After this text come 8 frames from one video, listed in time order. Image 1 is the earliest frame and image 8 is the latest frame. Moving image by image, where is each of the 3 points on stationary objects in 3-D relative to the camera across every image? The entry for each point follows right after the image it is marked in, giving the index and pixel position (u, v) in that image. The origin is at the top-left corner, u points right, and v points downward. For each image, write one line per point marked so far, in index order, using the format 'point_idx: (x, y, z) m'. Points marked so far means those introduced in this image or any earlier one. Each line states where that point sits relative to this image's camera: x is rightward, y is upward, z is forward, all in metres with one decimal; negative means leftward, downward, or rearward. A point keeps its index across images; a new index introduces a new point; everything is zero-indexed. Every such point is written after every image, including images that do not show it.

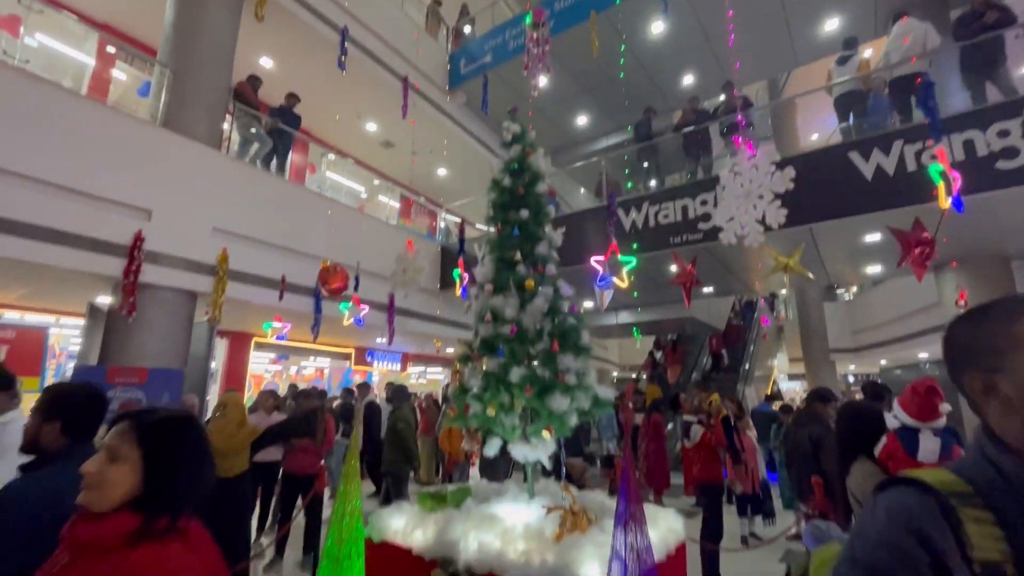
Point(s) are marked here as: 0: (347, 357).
0: (-3.4, -1.4, +9.7) m
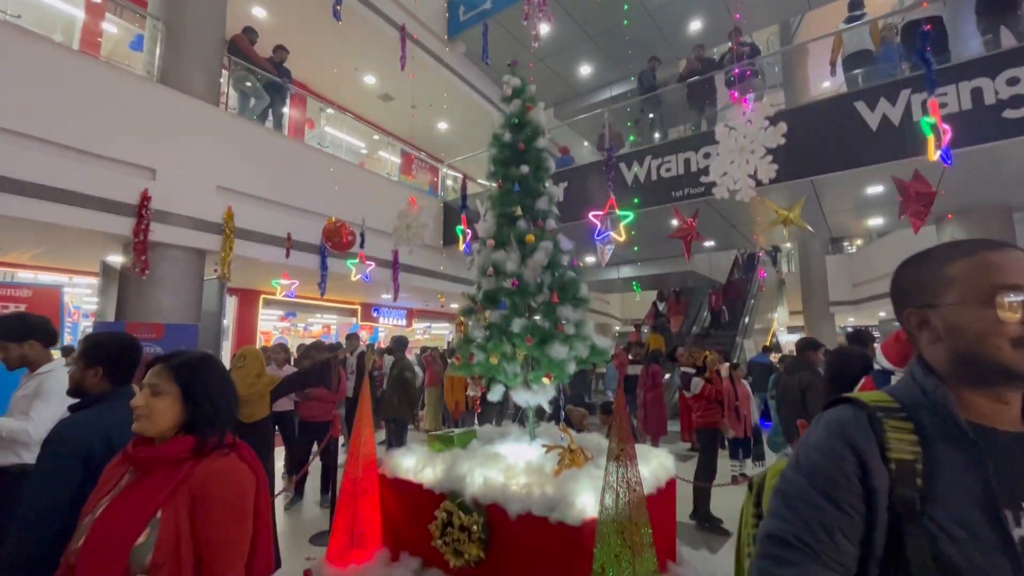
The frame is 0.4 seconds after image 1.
0: (-3.3, -0.5, +9.9) m
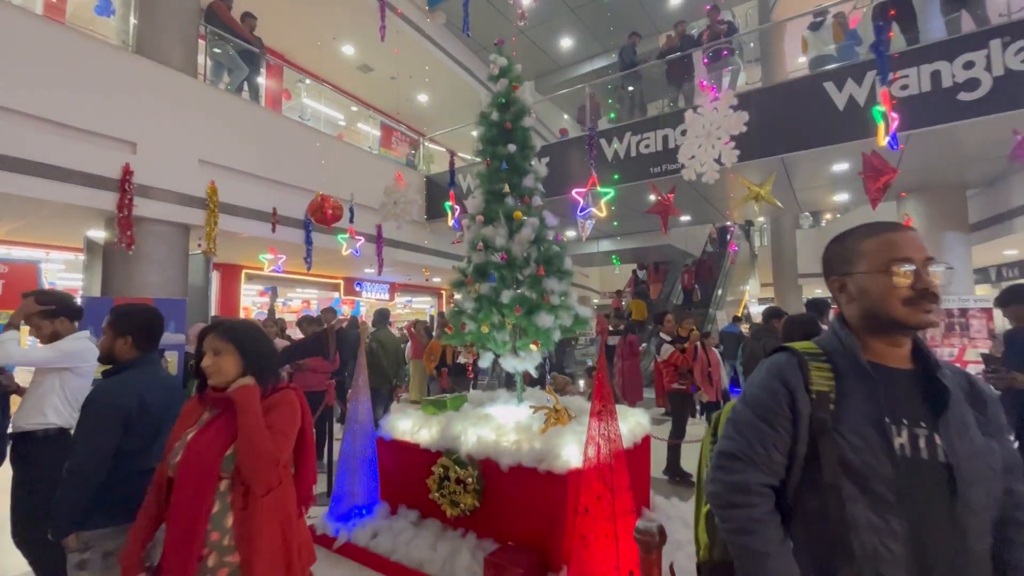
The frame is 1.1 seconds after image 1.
0: (-3.7, 0.0, +10.0) m
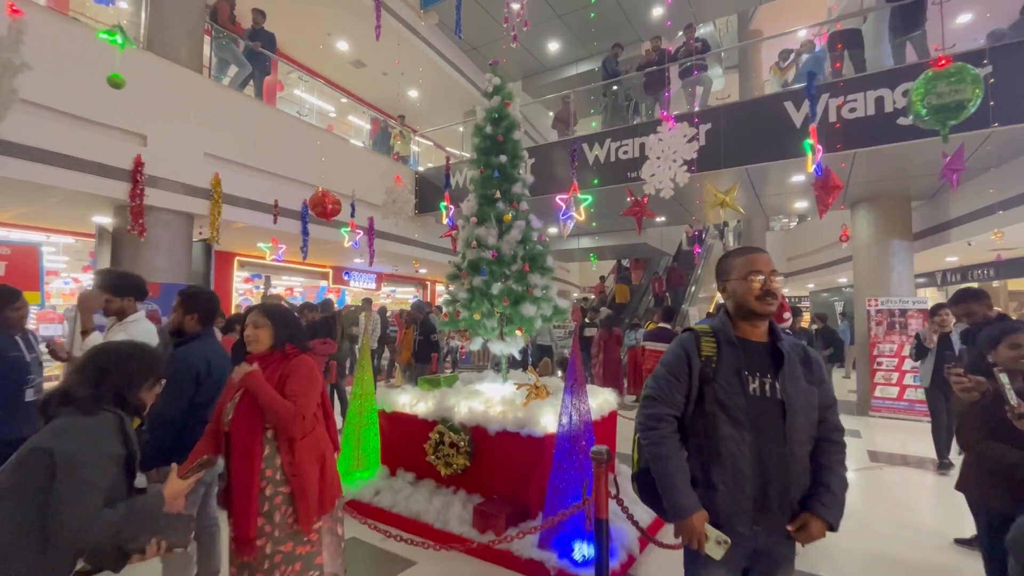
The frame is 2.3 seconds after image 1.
0: (-4.0, +0.3, +10.3) m
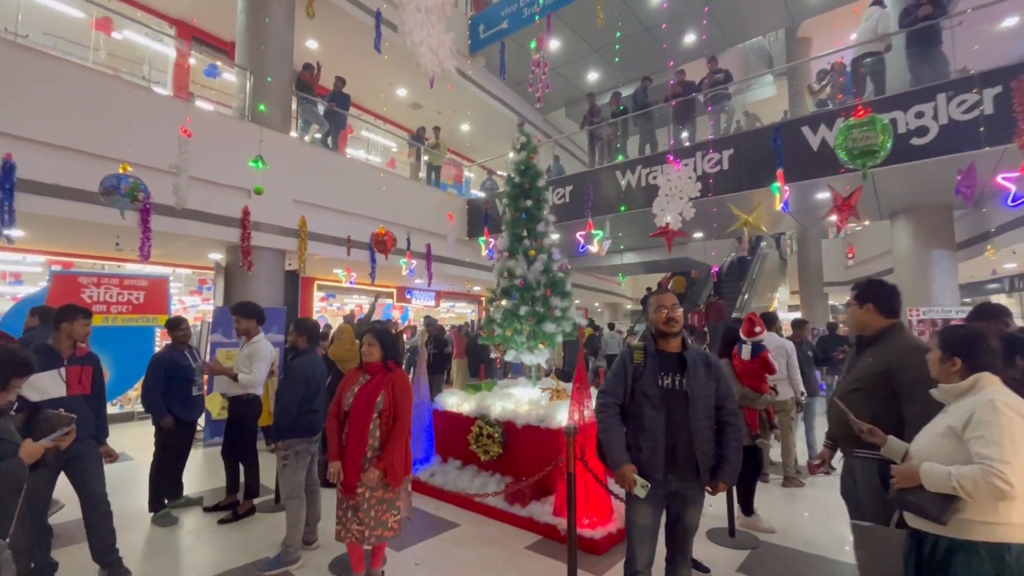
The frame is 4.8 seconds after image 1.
0: (-2.9, -0.2, +11.5) m
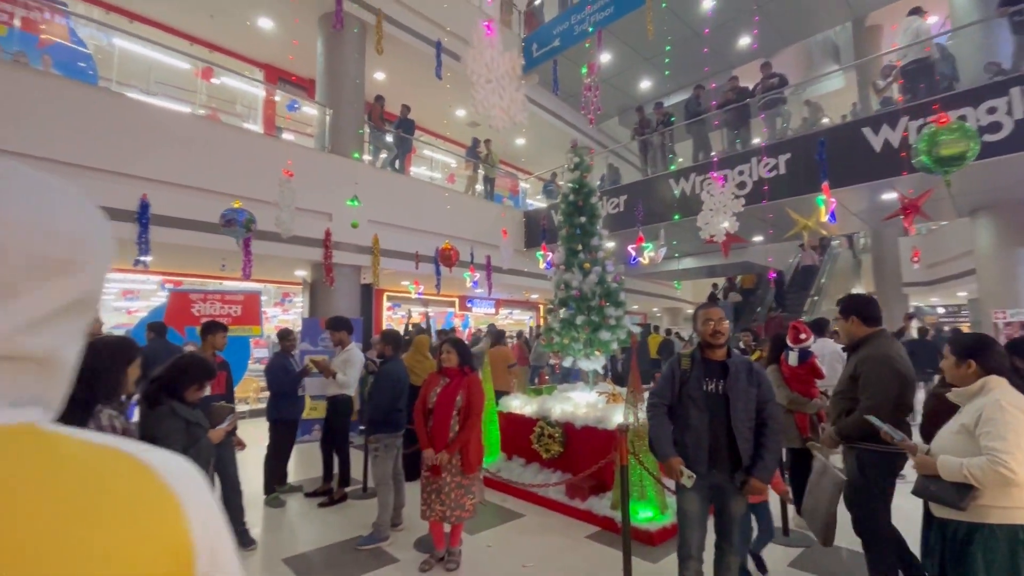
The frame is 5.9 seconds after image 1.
0: (-1.5, -0.4, +12.1) m
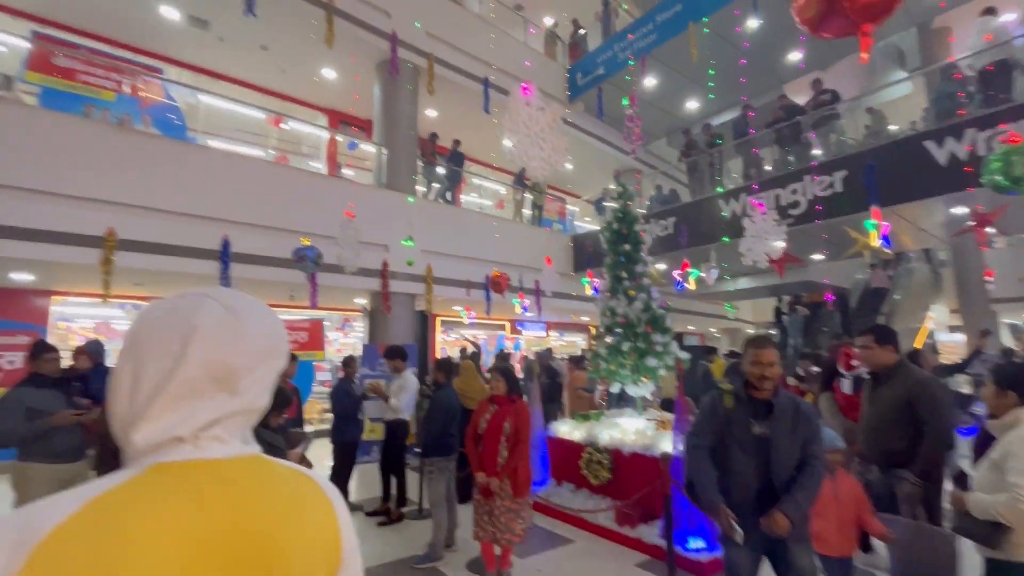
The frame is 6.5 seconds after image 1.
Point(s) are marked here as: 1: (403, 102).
0: (-0.2, -1.0, +12.4) m
1: (-1.9, +3.3, +8.5) m
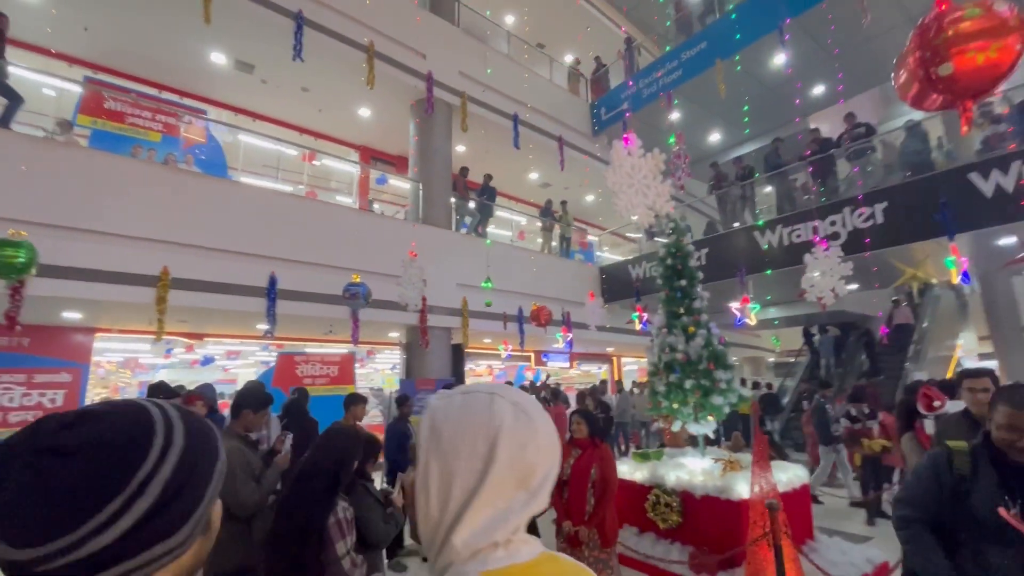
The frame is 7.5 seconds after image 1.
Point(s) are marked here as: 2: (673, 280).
0: (+0.4, -1.8, +12.3) m
1: (-1.3, +2.7, +8.7) m
2: (+1.7, +0.1, +5.0) m
